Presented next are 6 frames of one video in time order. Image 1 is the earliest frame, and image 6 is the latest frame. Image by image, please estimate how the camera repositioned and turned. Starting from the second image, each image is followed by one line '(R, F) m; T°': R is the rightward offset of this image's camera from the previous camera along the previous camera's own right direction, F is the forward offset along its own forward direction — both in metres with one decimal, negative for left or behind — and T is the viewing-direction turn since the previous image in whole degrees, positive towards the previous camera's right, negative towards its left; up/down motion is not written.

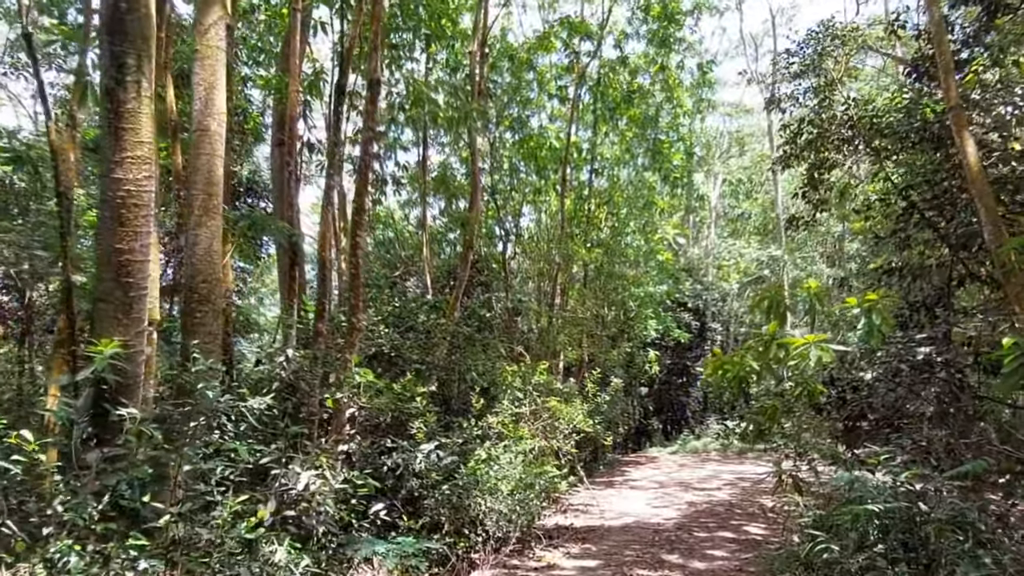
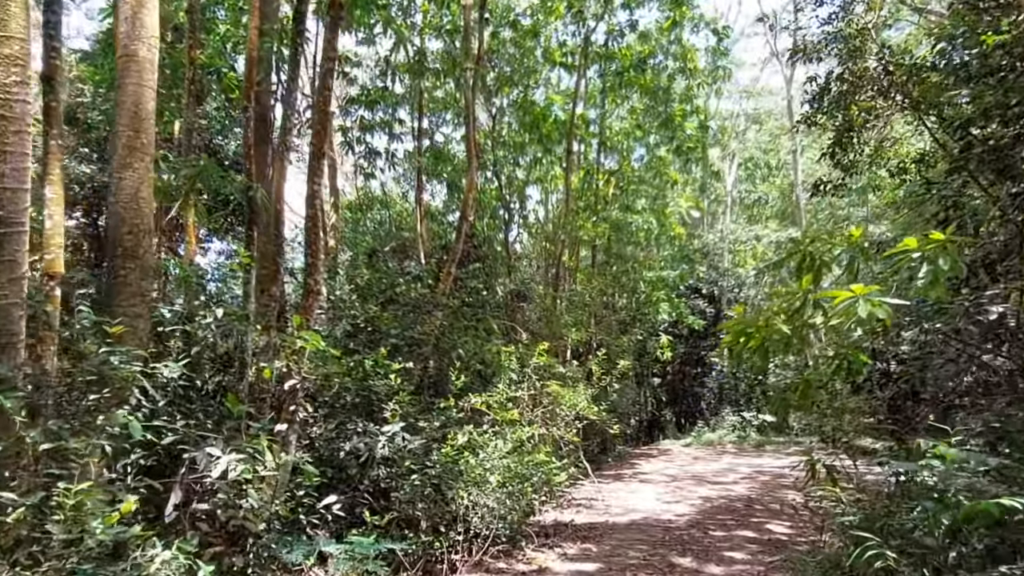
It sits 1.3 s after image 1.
(+0.1, +0.7) m; -1°
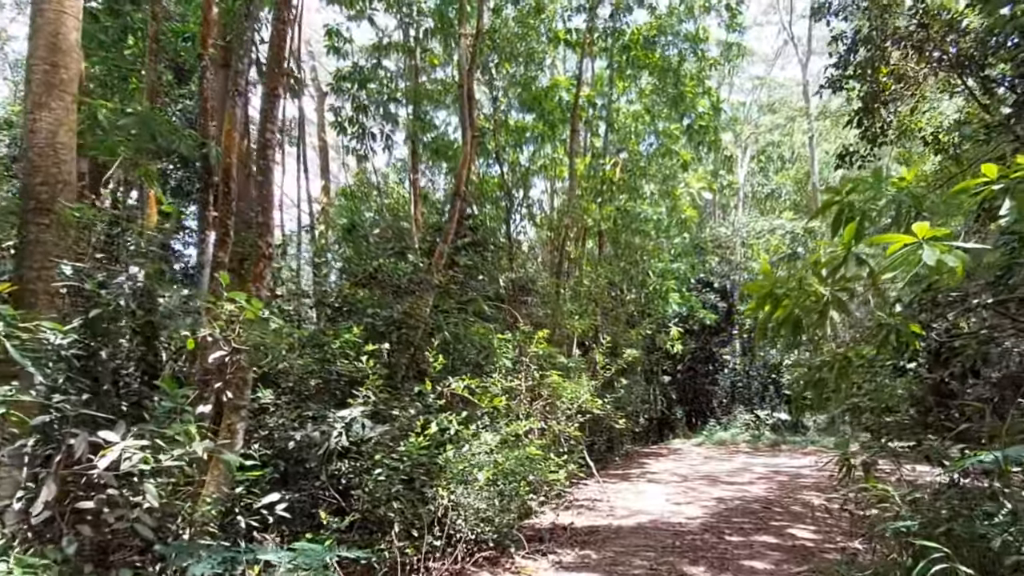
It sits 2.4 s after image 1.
(+0.1, +0.6) m; -1°
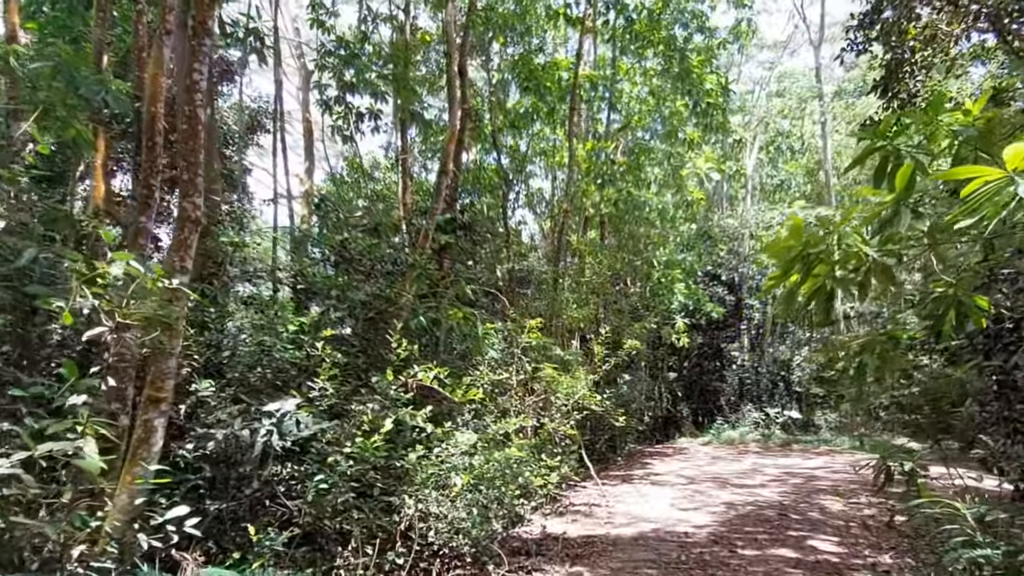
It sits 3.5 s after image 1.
(+0.1, +0.6) m; 0°
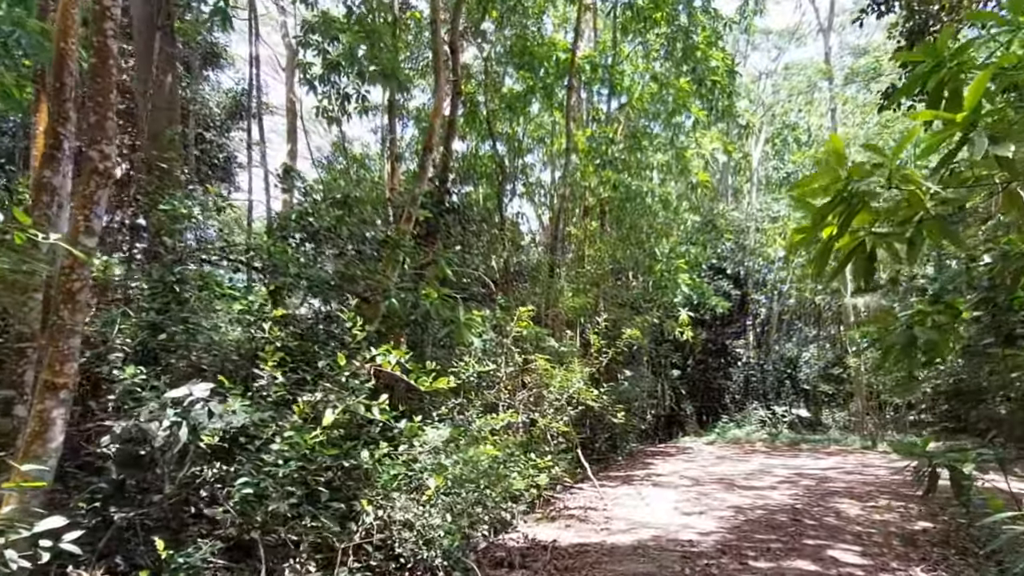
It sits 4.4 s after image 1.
(+0.1, +0.5) m; 0°
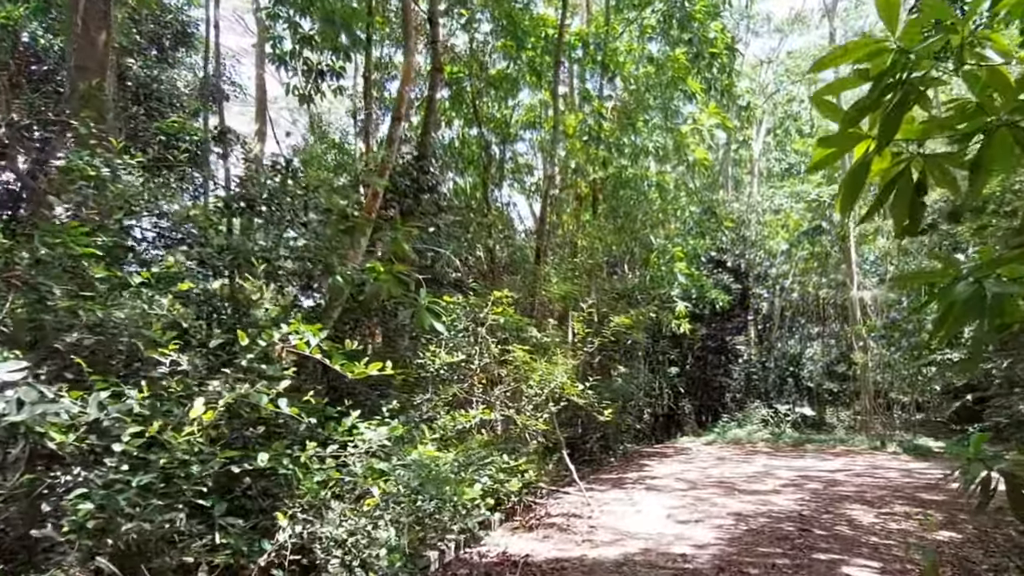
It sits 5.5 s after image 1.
(+0.1, +0.5) m; 0°
